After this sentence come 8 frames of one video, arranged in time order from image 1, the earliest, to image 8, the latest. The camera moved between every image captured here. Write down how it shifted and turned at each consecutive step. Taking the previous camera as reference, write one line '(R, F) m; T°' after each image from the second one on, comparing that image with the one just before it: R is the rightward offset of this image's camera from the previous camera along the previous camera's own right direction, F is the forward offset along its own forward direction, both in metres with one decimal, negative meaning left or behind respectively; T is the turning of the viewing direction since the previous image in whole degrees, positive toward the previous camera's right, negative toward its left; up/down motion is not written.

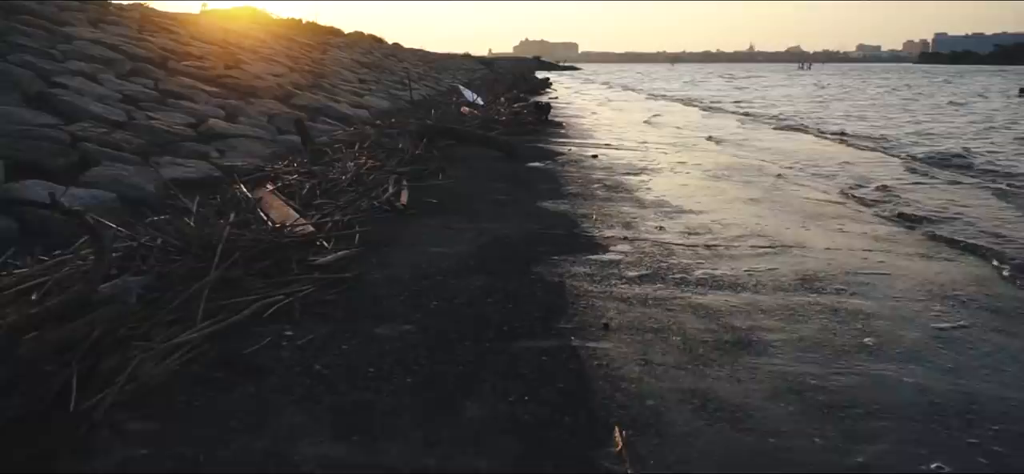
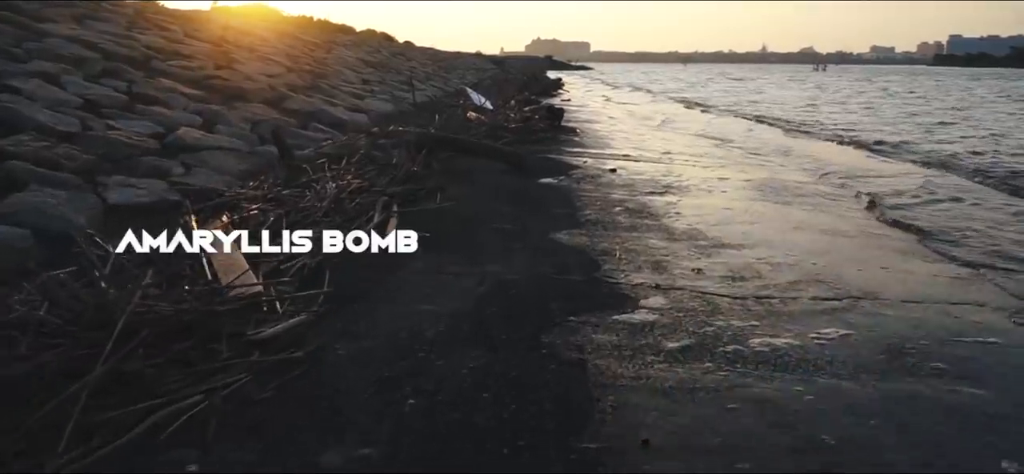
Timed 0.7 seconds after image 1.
(0.0, +0.8) m; -1°
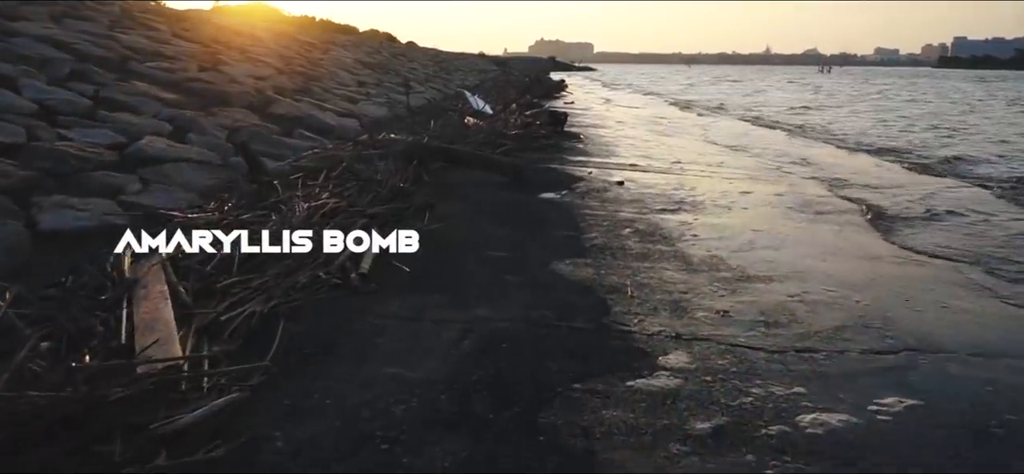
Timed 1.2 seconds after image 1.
(0.0, +0.5) m; 0°
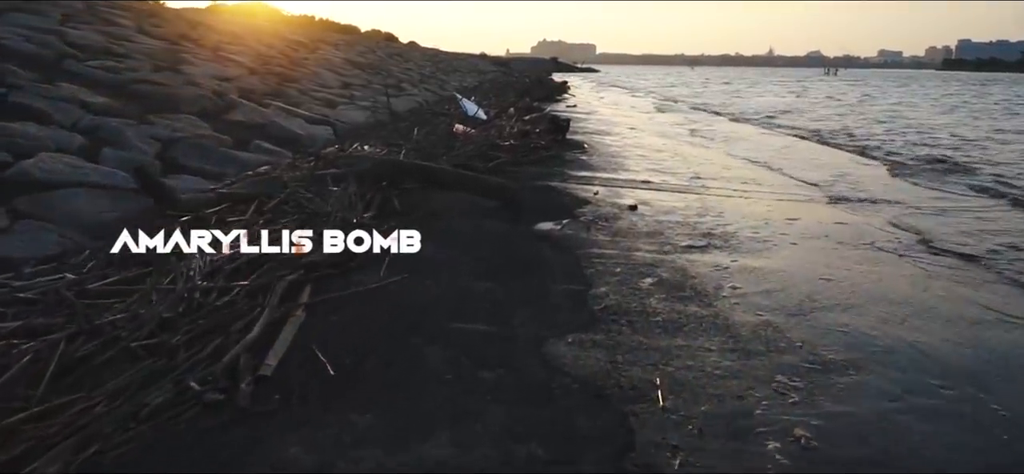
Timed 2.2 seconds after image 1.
(+0.1, +1.1) m; 0°
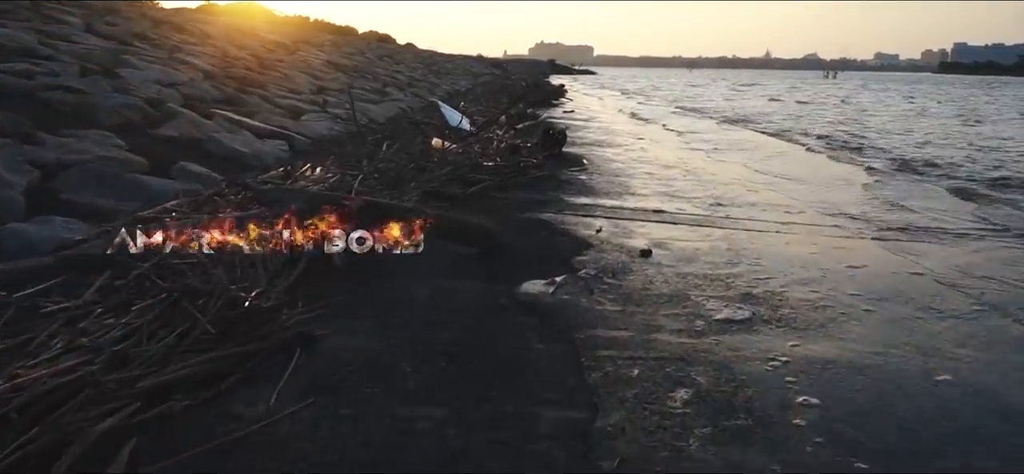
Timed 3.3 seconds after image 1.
(+0.1, +1.2) m; 0°
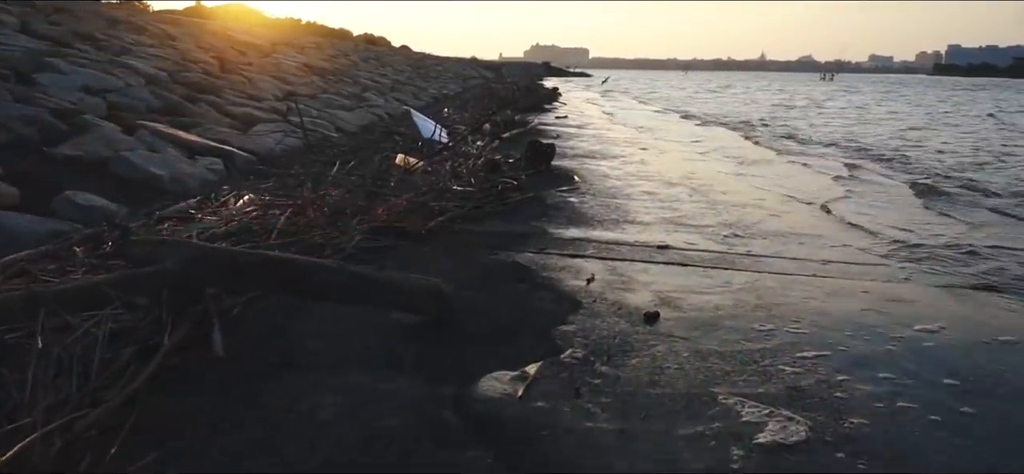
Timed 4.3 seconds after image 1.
(+0.1, +1.0) m; 0°
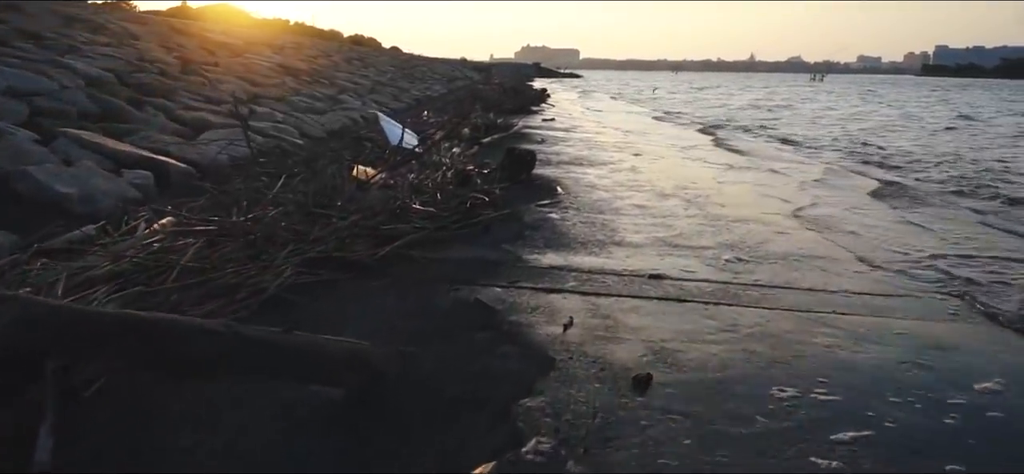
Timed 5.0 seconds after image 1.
(+0.1, +0.7) m; +1°
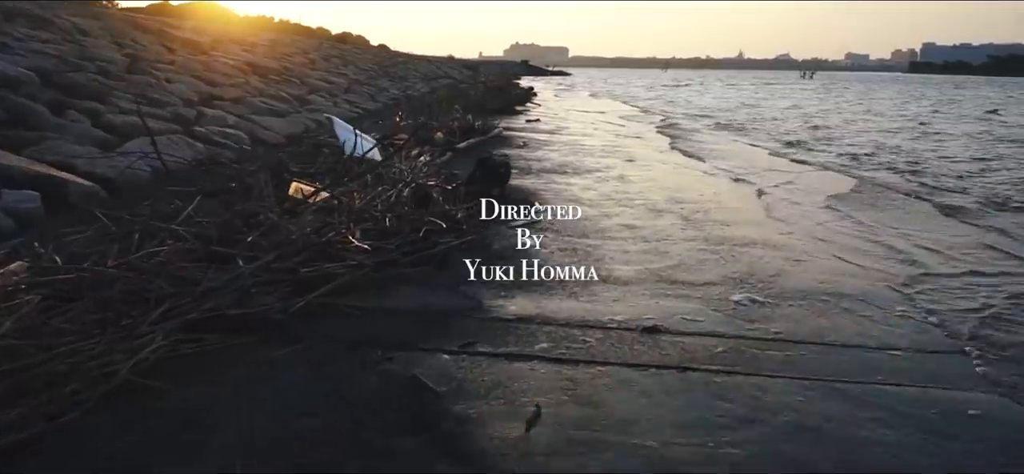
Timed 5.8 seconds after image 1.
(+0.1, +0.9) m; +1°
